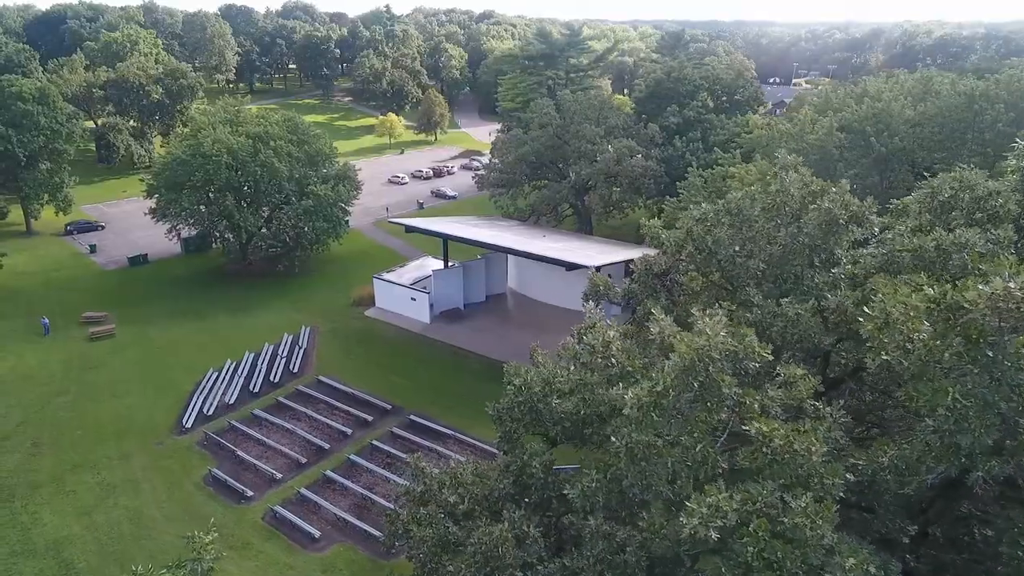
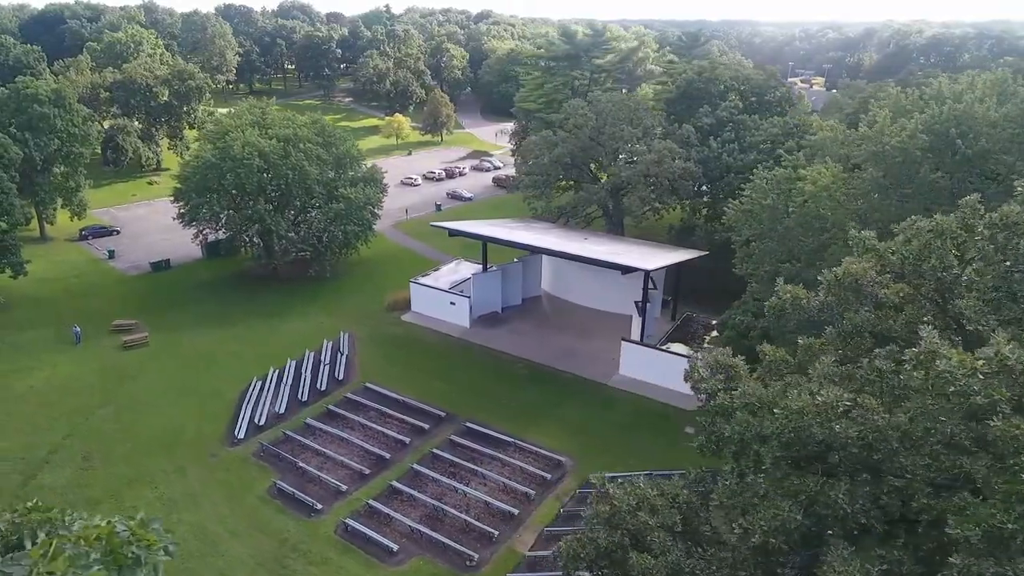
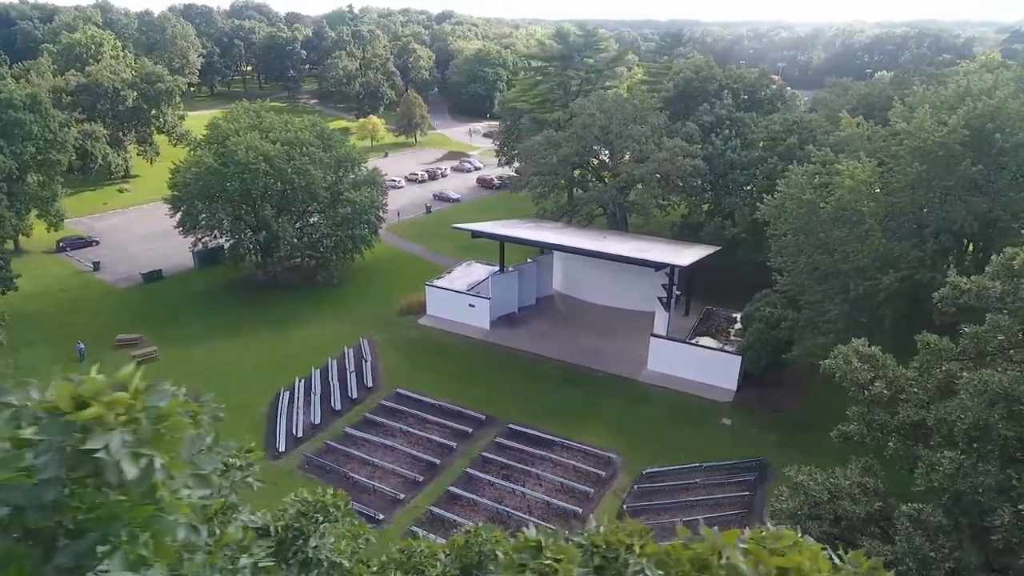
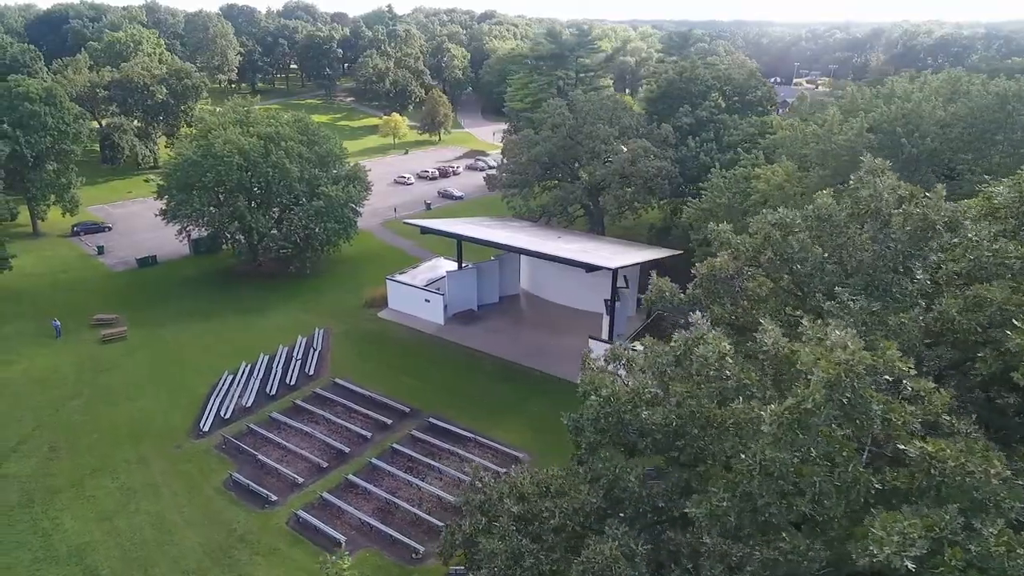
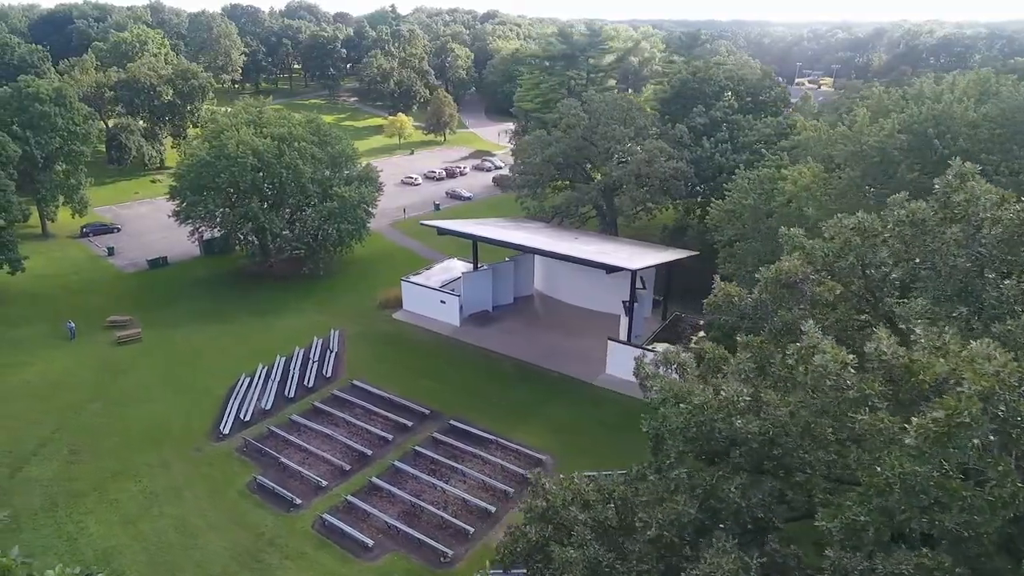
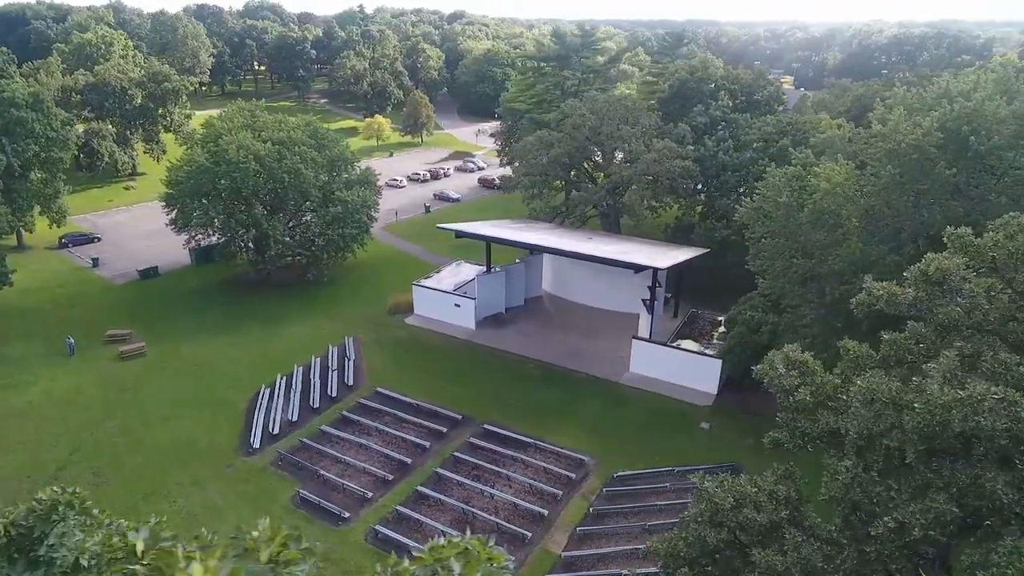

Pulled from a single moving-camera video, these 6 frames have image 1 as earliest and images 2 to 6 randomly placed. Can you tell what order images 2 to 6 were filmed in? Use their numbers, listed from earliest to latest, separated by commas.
4, 5, 2, 6, 3
